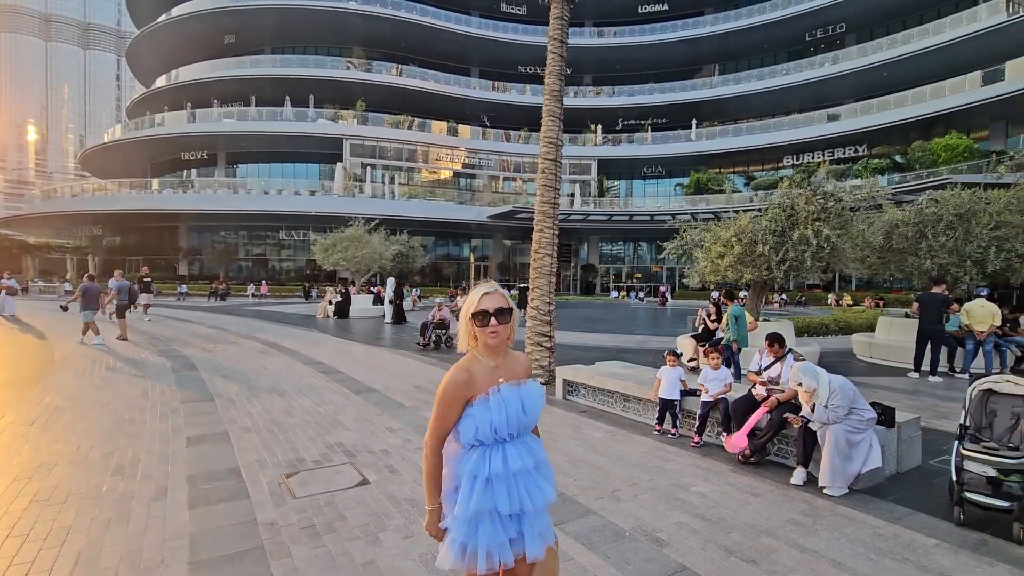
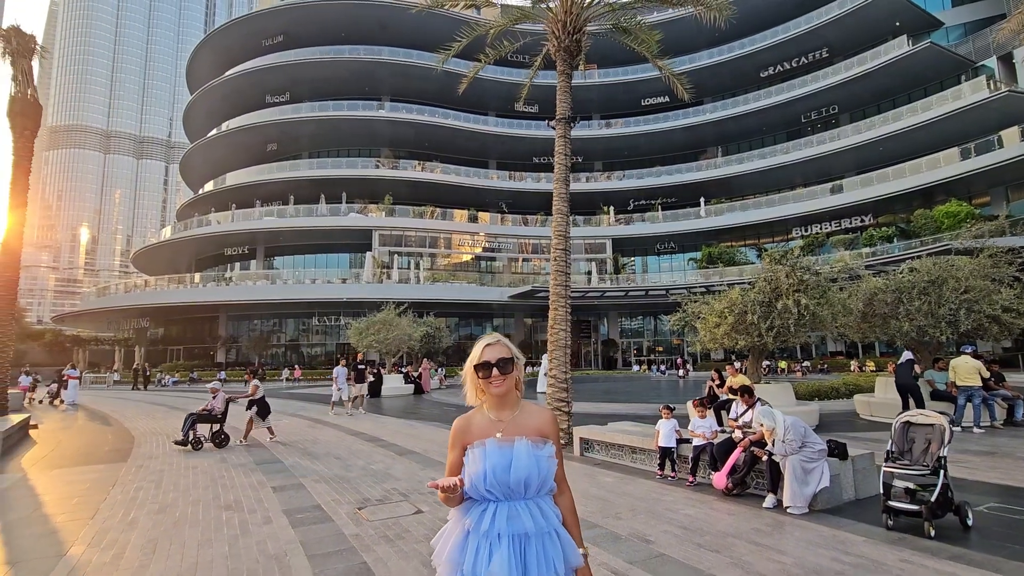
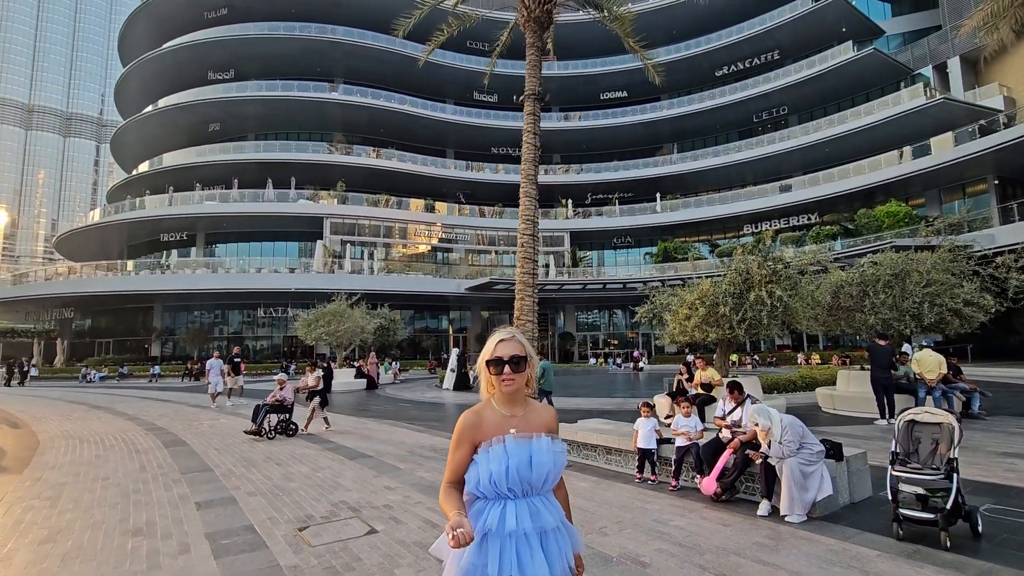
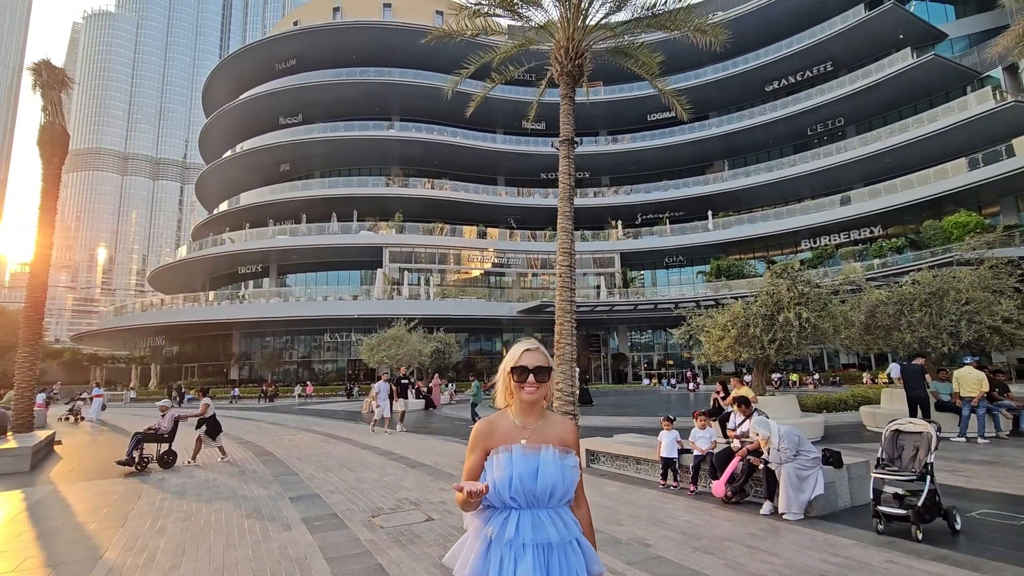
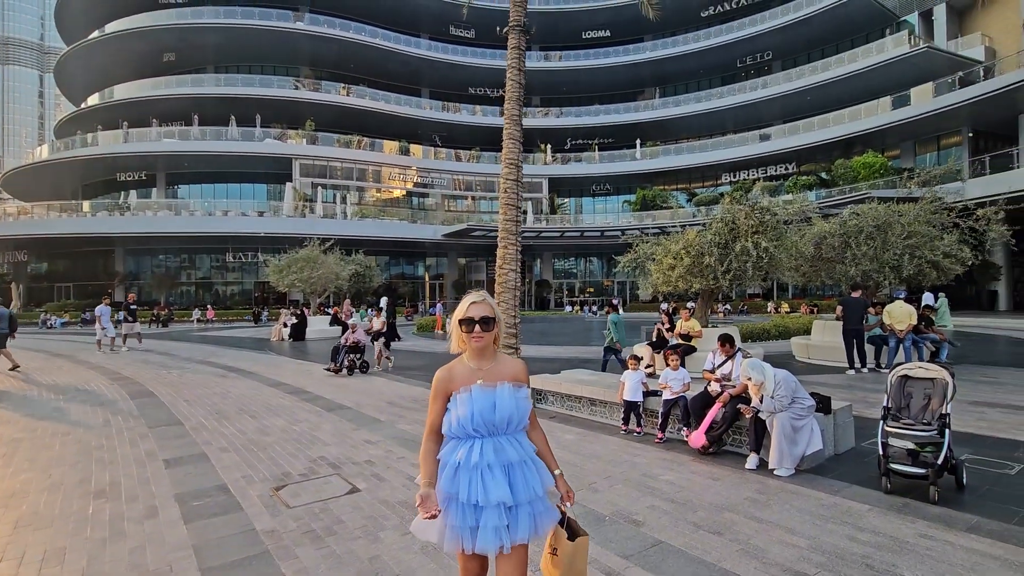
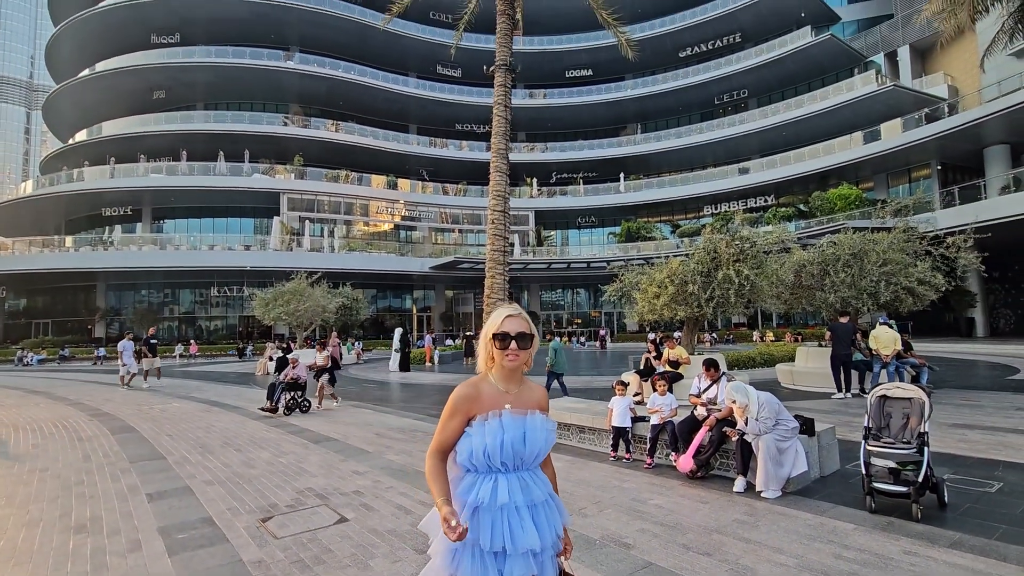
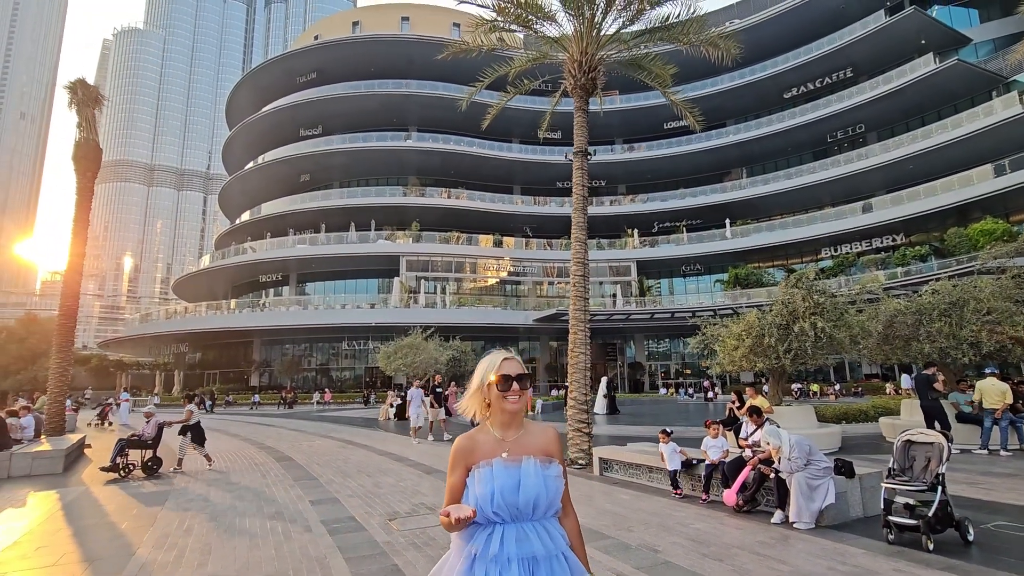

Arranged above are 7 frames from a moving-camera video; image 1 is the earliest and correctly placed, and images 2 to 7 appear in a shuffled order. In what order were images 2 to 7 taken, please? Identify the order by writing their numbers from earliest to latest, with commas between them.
5, 6, 3, 2, 4, 7
